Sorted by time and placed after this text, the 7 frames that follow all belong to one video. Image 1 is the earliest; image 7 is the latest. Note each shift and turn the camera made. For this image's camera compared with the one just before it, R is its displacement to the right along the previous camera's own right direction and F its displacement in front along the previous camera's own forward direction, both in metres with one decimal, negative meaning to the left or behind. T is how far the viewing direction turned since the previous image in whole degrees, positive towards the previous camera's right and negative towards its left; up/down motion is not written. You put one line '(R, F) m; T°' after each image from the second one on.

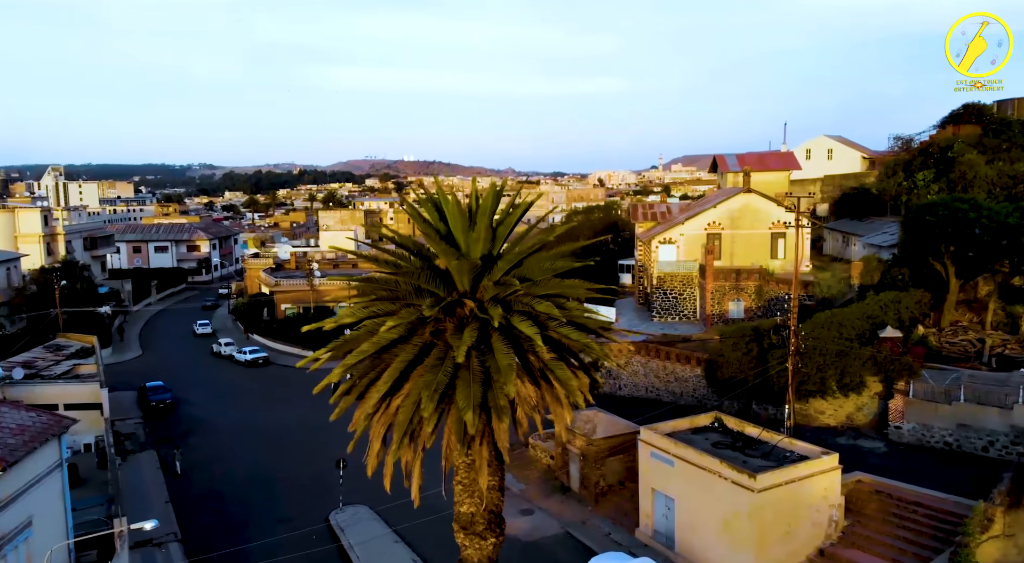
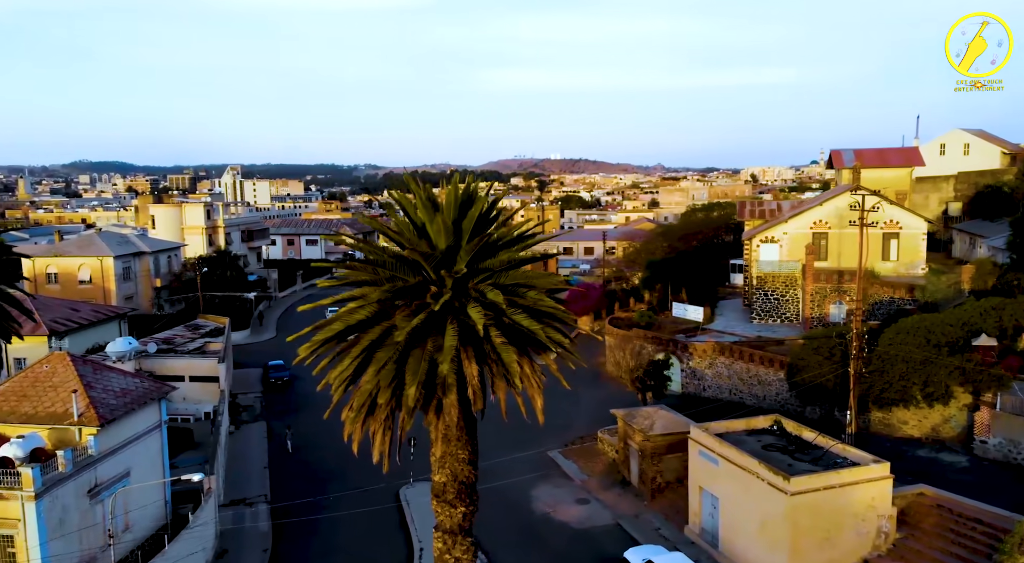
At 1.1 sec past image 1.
(+2.8, -0.5) m; -11°
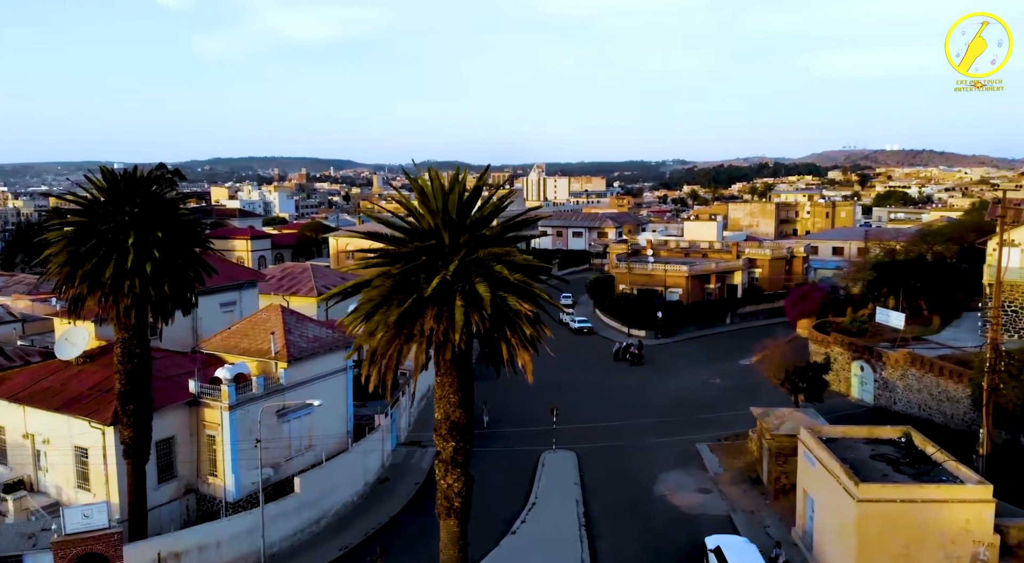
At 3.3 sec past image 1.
(+5.9, -1.0) m; -22°
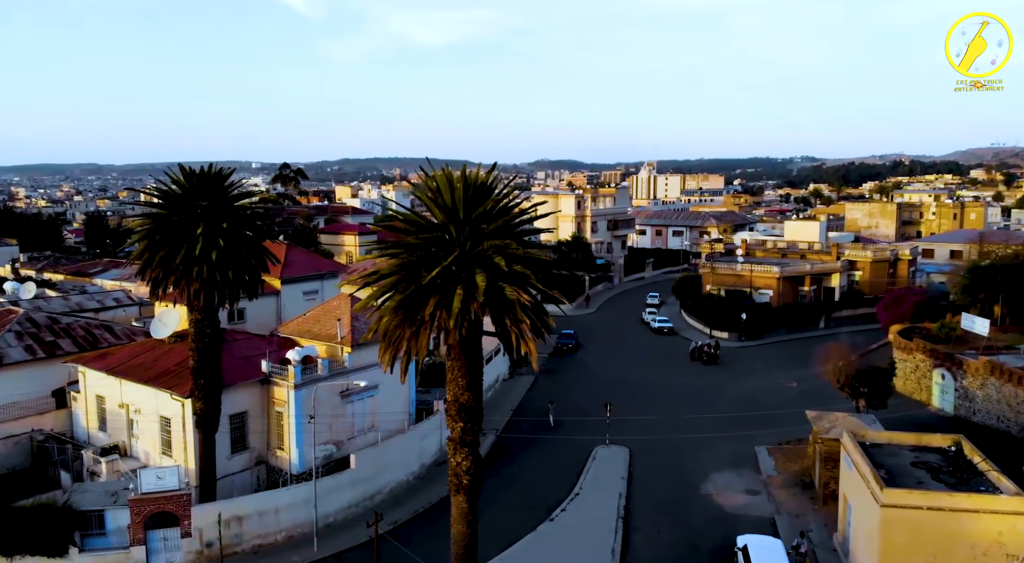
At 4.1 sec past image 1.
(+2.2, -0.7) m; -8°
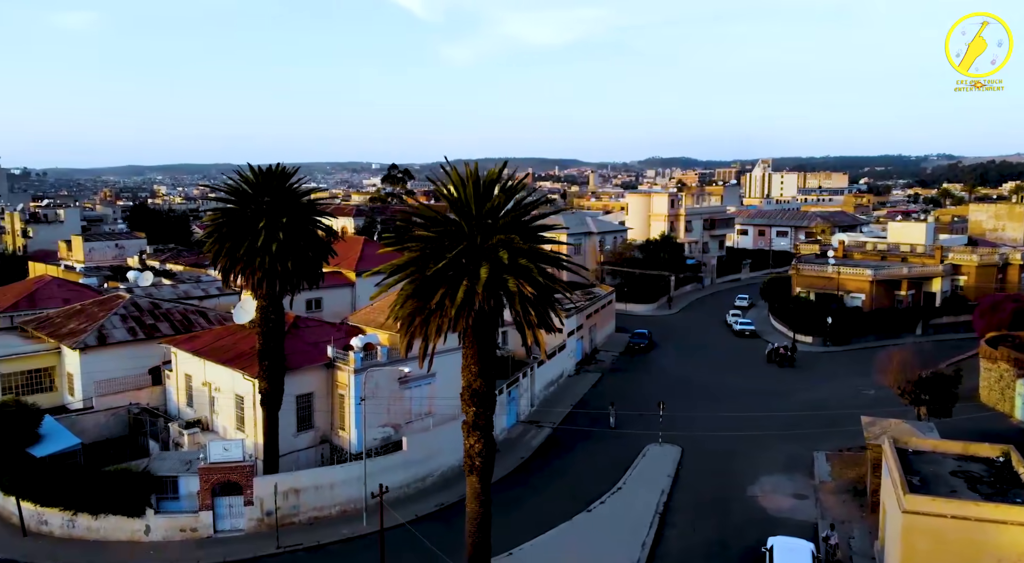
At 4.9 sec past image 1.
(+2.1, -0.7) m; -8°
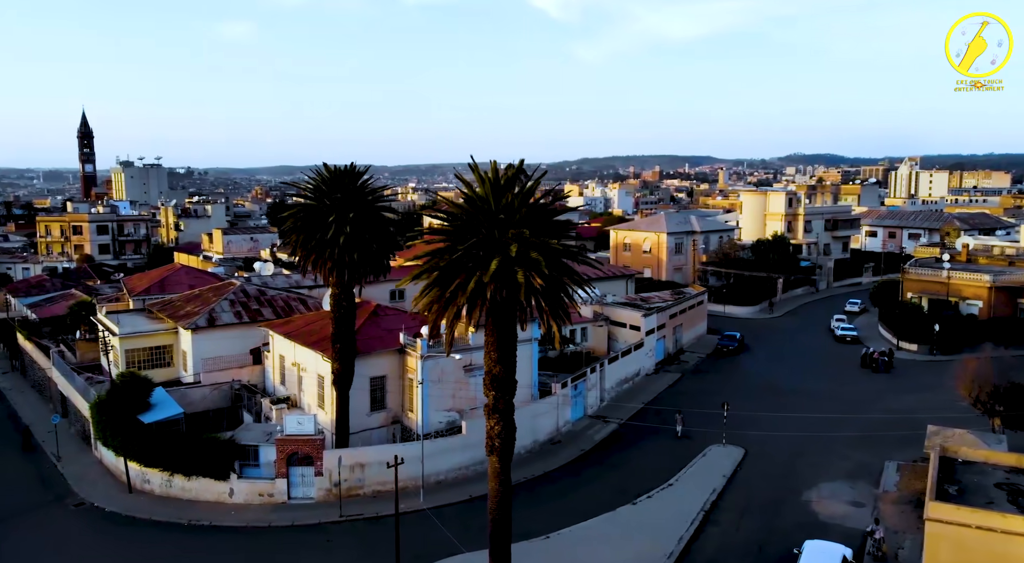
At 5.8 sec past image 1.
(+2.5, -0.8) m; -9°
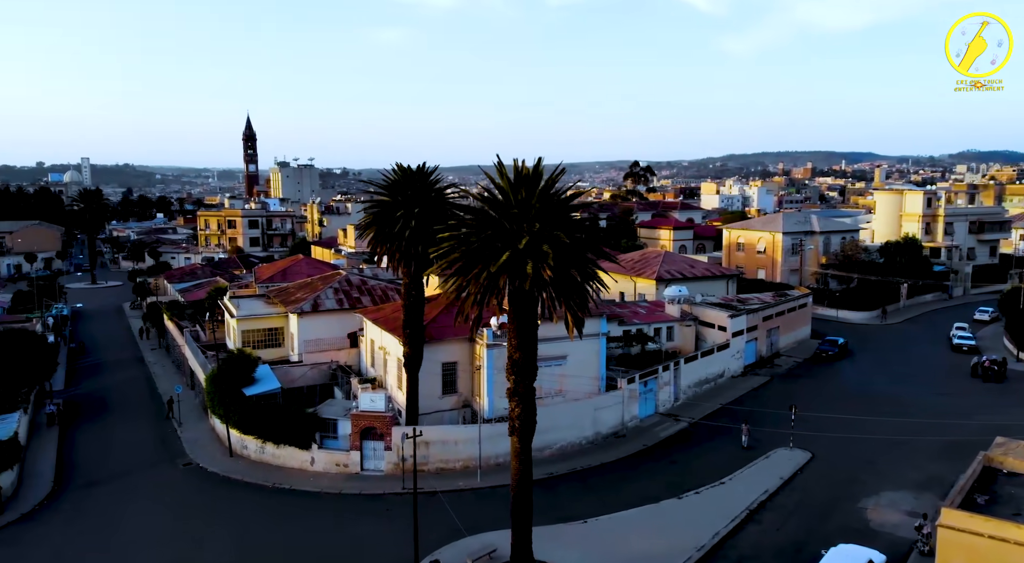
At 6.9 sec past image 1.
(+3.0, -1.0) m; -10°
